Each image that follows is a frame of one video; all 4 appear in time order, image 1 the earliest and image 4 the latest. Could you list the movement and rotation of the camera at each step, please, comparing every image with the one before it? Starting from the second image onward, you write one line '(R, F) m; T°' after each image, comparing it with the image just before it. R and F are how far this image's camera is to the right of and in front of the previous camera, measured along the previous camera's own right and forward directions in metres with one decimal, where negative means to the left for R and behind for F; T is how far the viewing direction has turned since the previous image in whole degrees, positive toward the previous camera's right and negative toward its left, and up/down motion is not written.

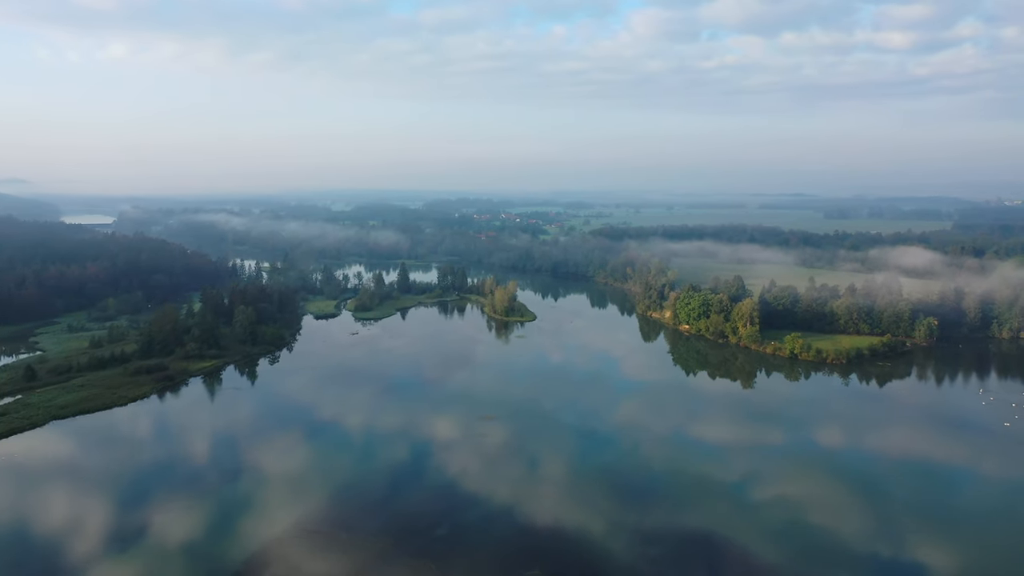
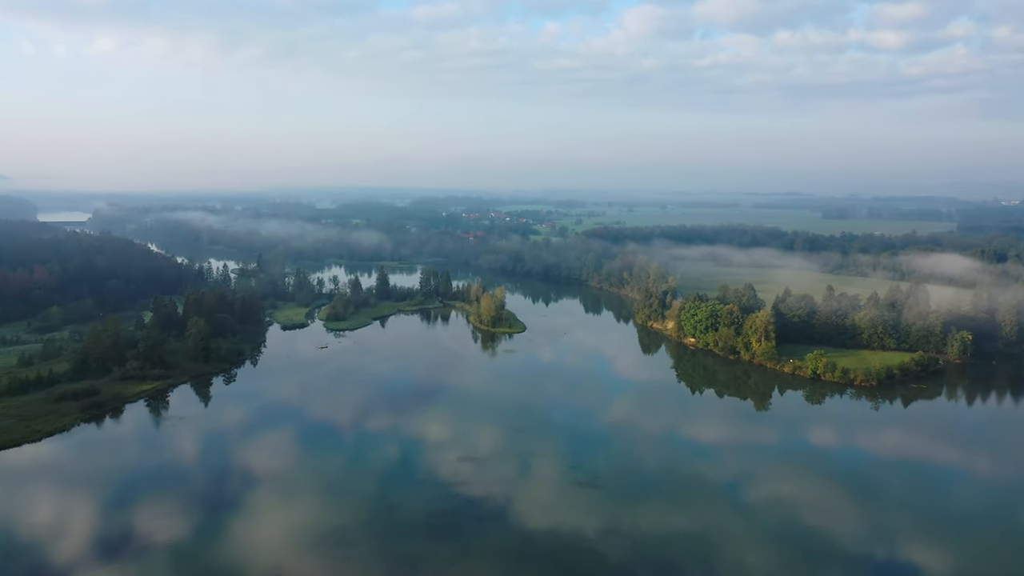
(+0.1, +1.3) m; +1°
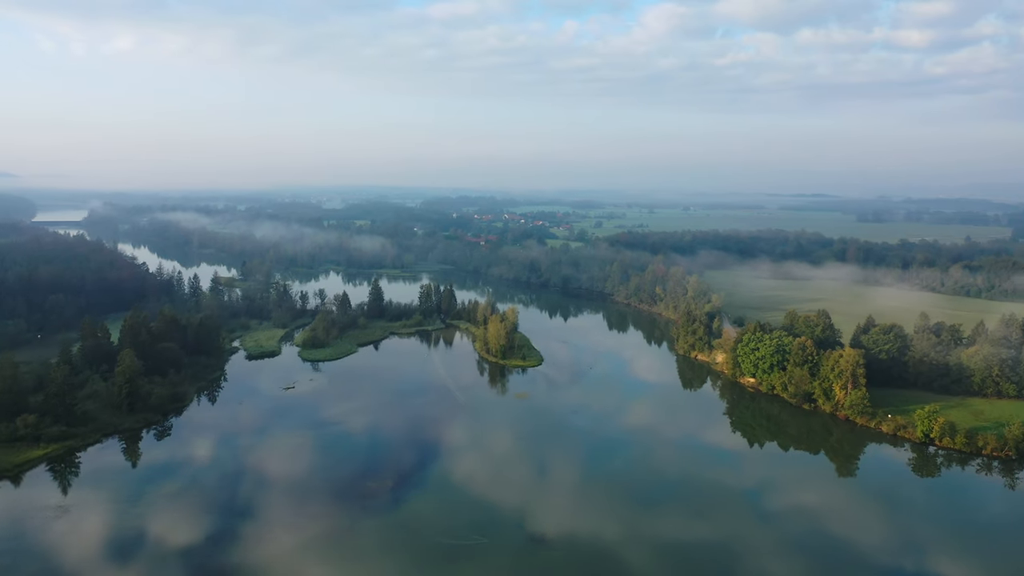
(0.0, +2.4) m; -1°
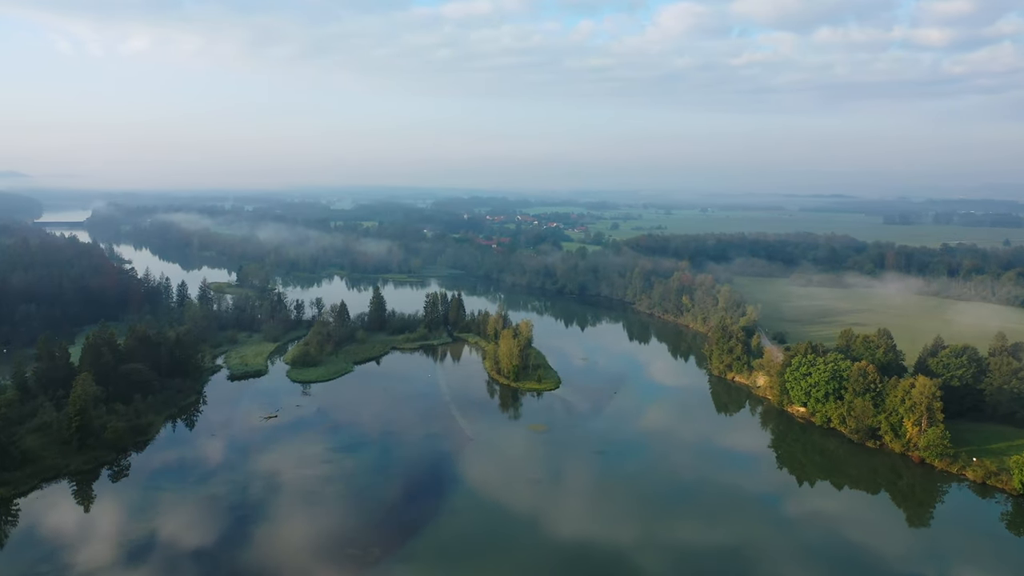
(0.0, +1.2) m; -1°
